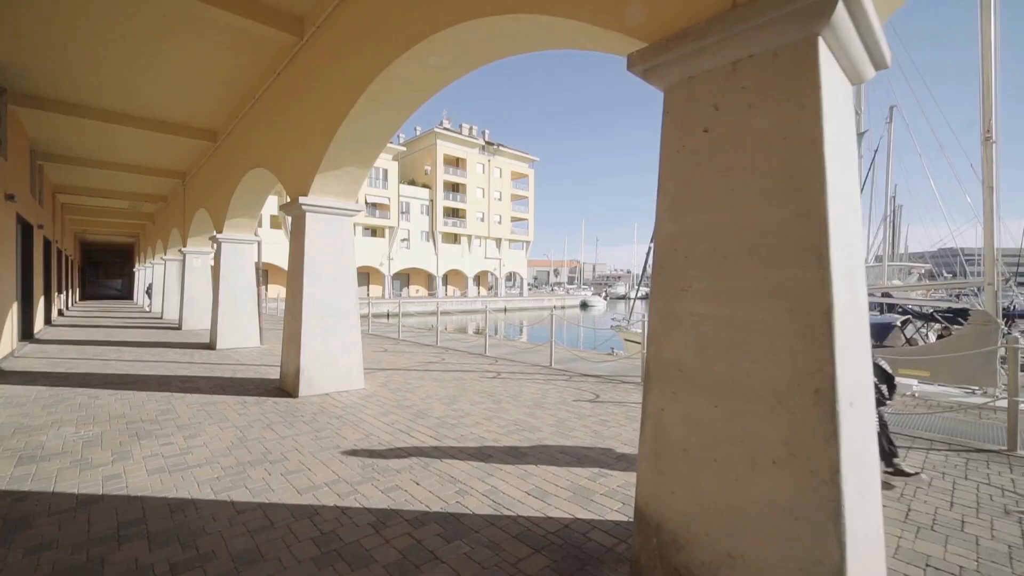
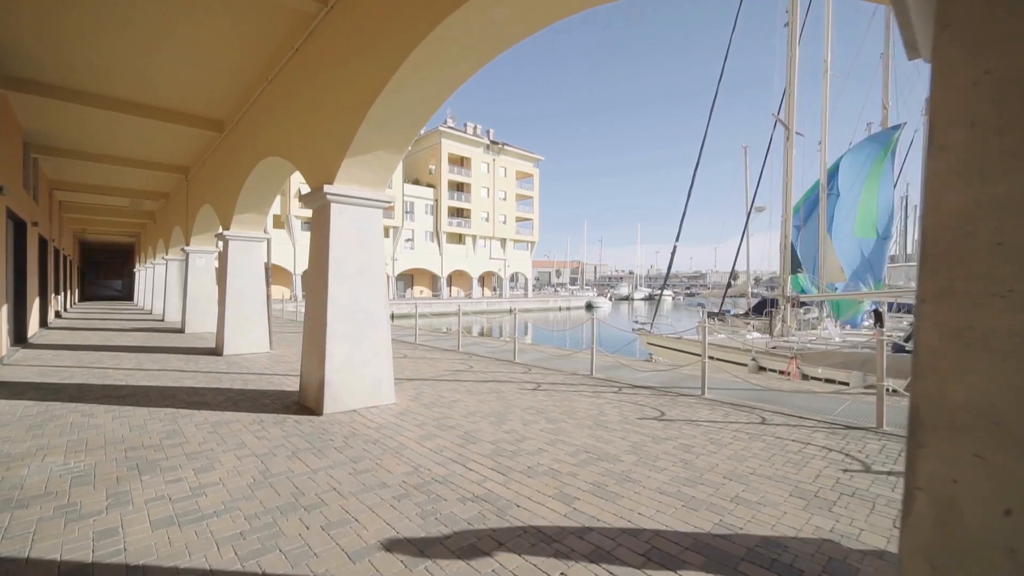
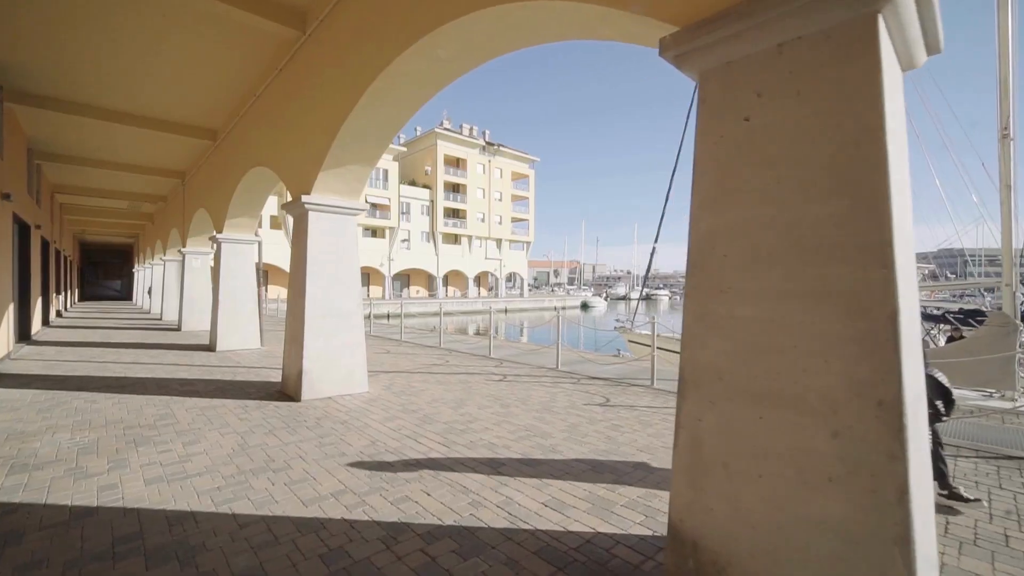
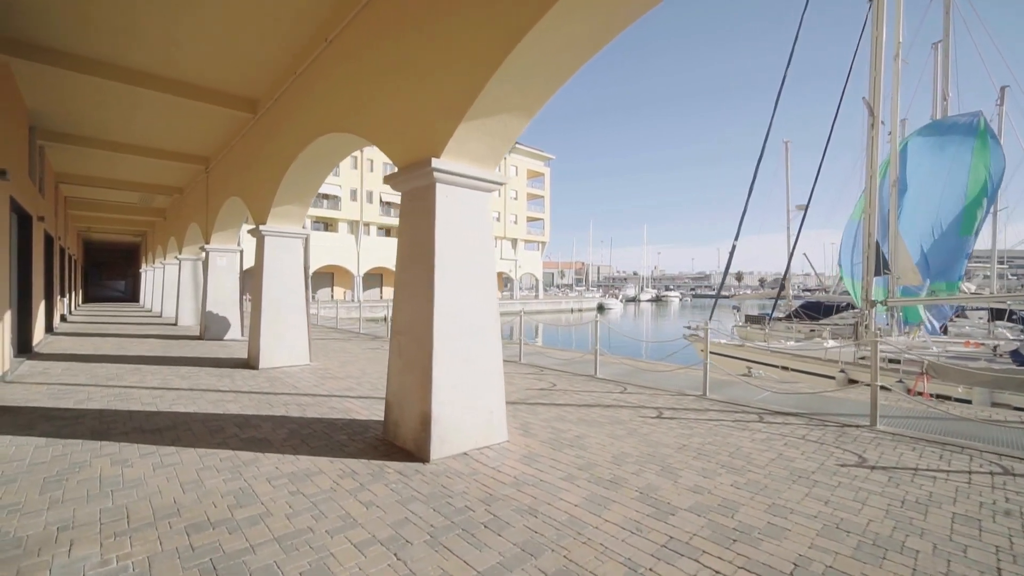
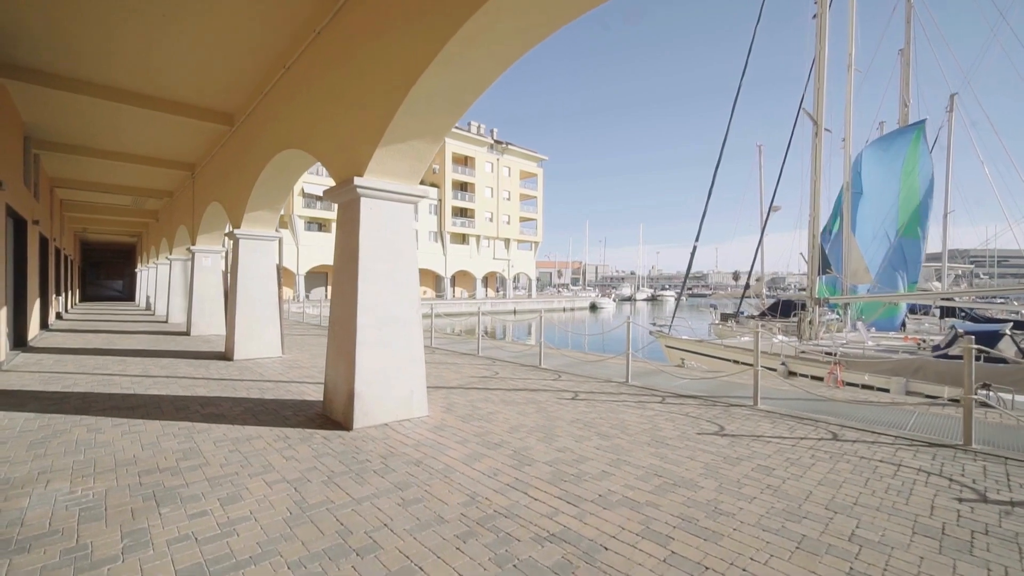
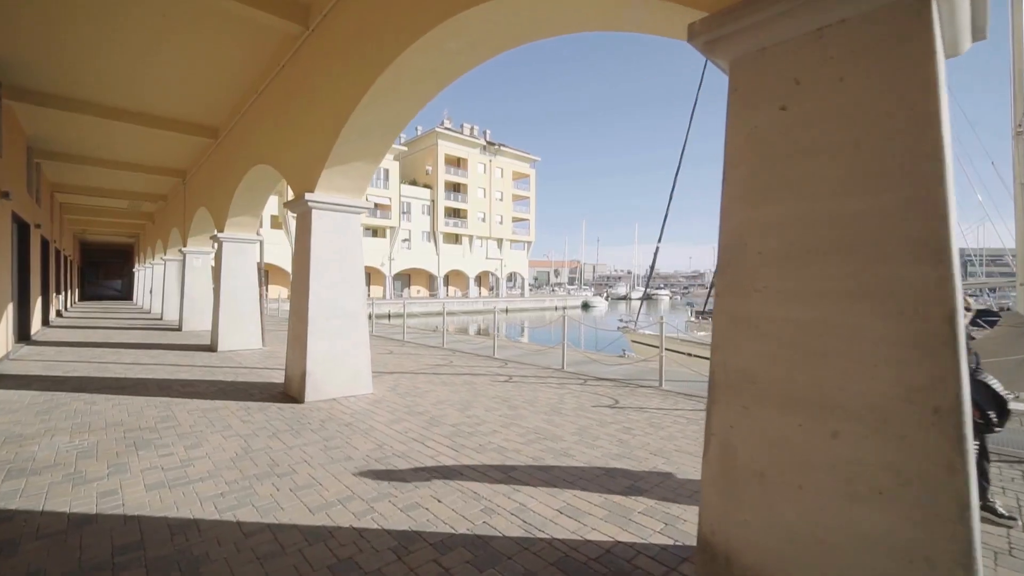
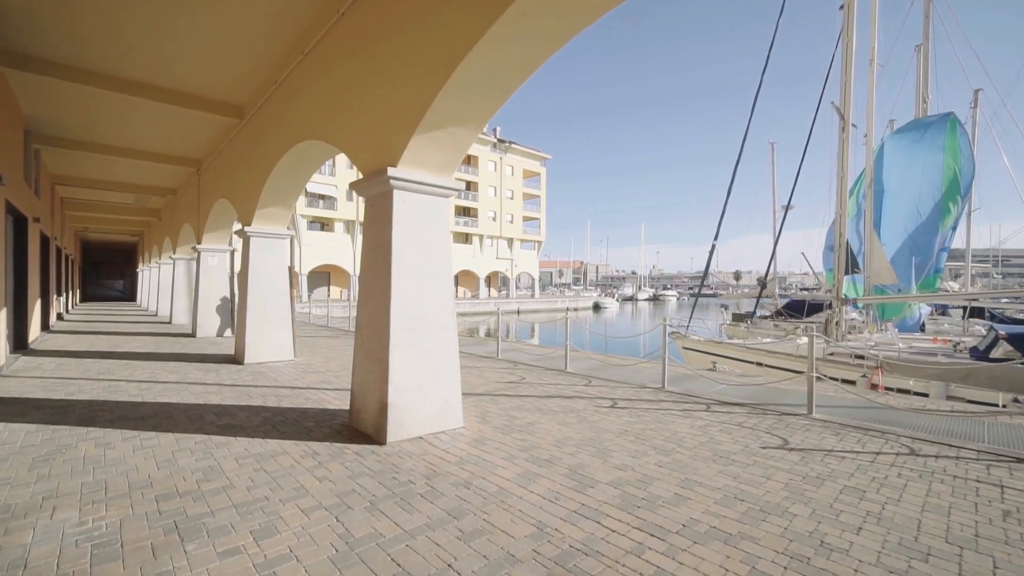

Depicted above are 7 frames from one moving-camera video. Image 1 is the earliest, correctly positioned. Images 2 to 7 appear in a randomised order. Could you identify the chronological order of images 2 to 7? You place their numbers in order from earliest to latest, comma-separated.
3, 6, 2, 5, 7, 4
